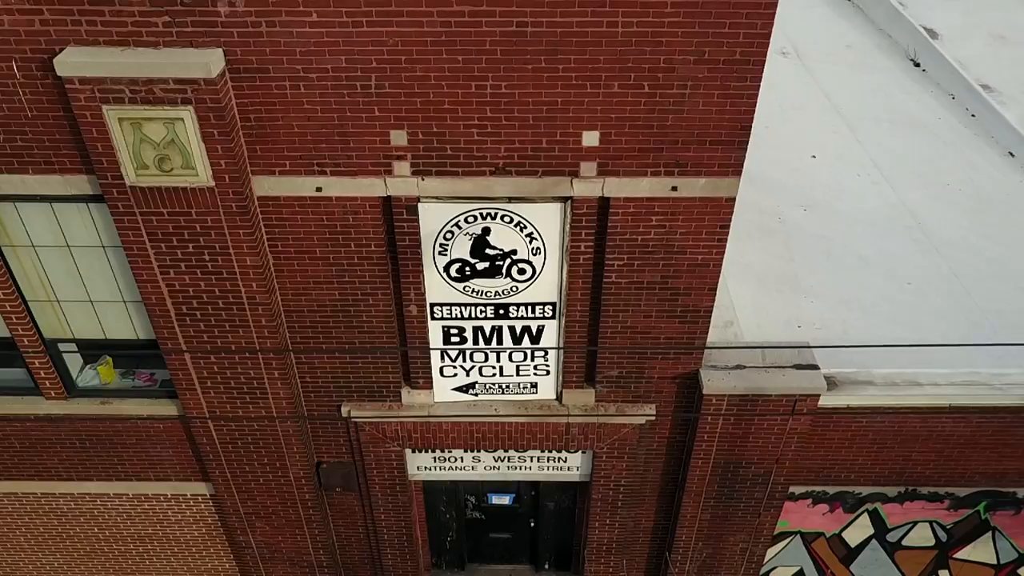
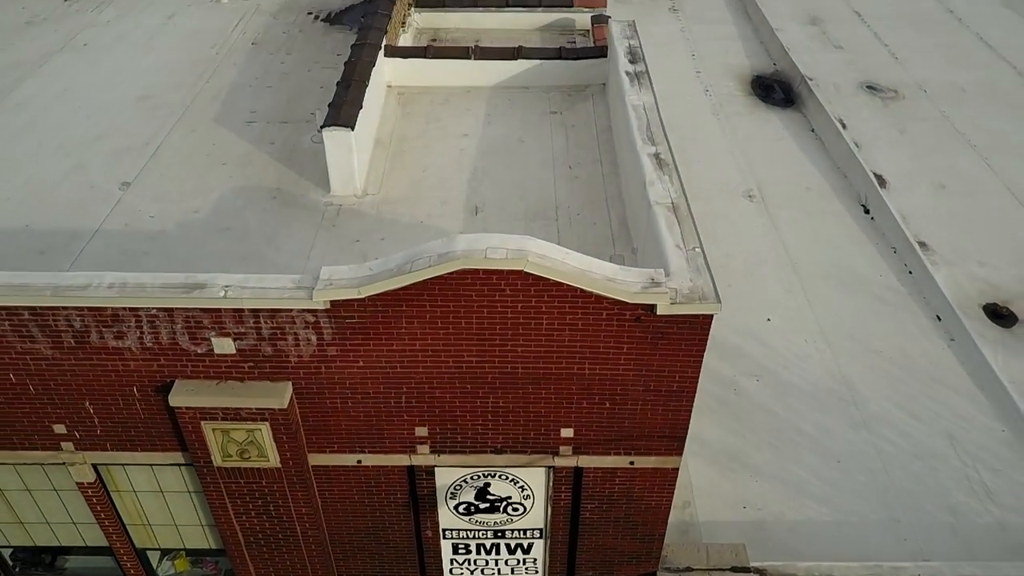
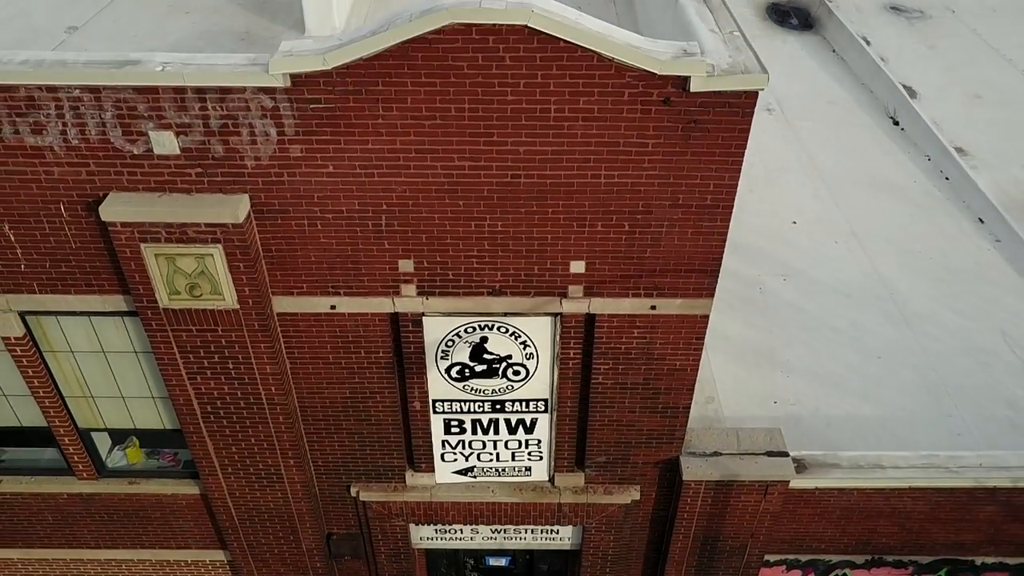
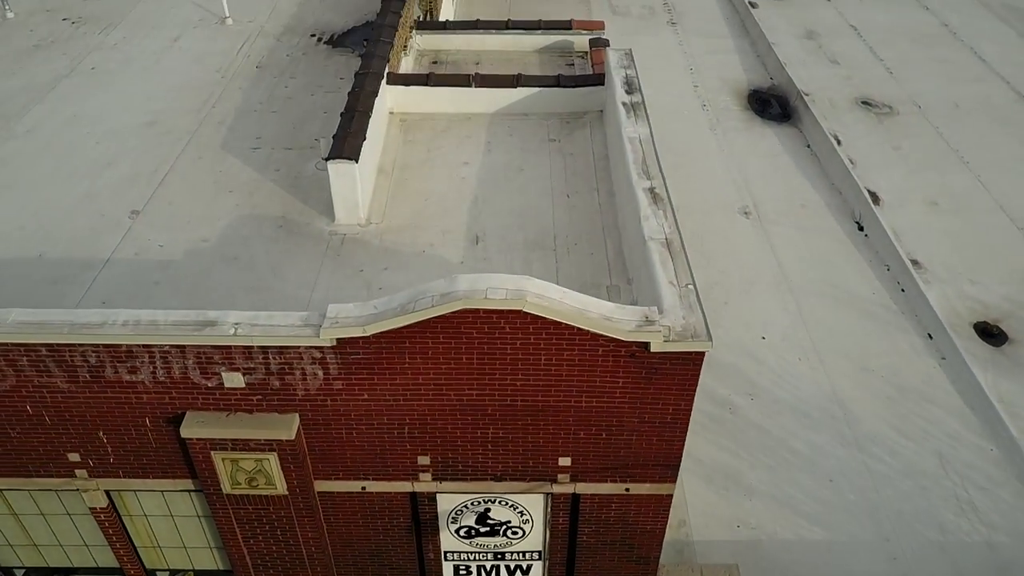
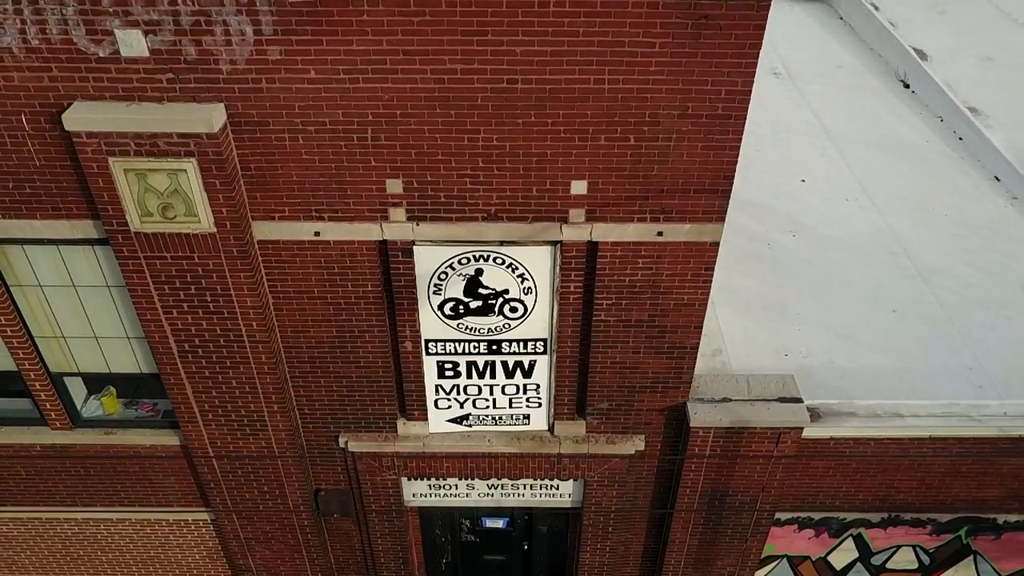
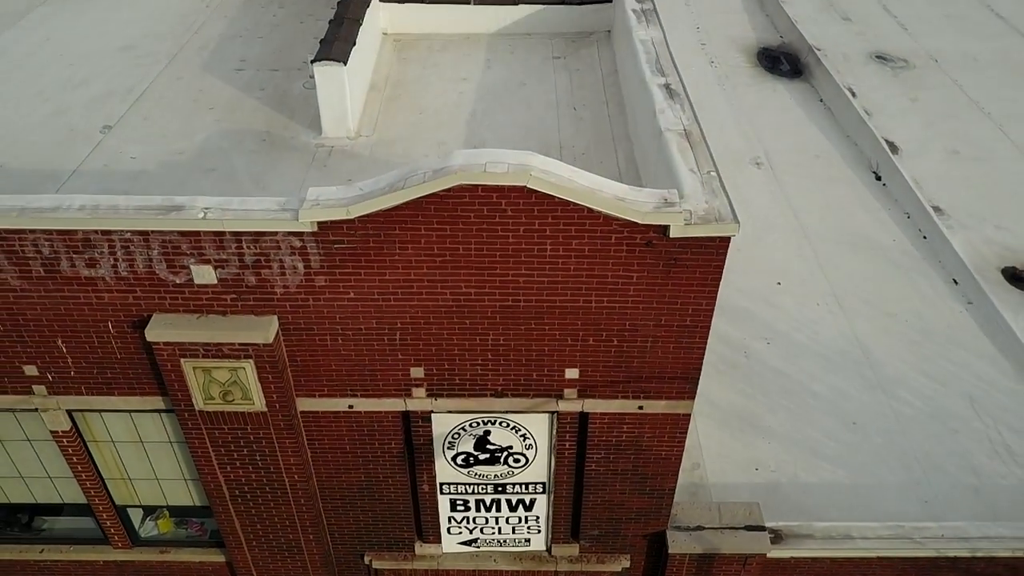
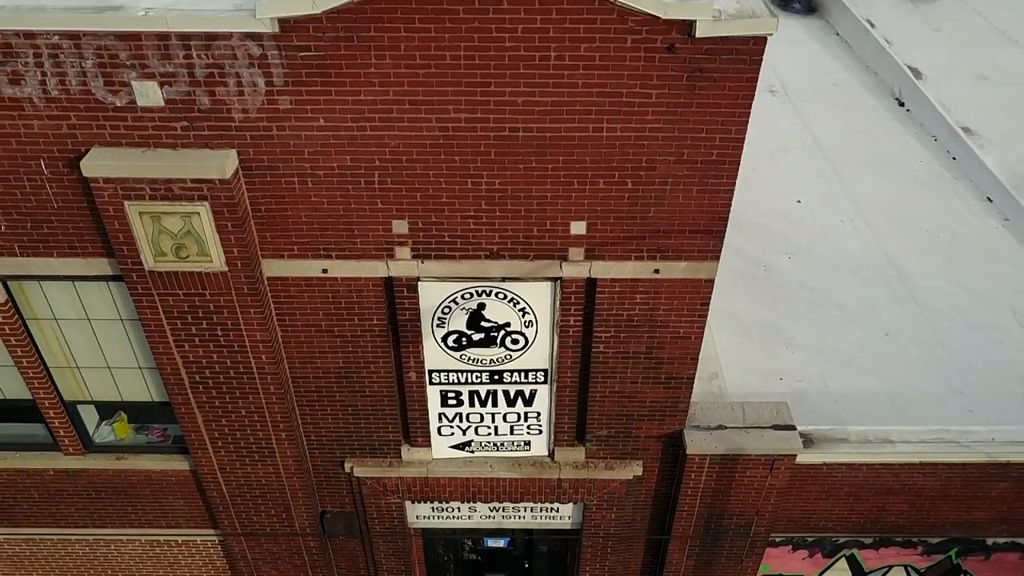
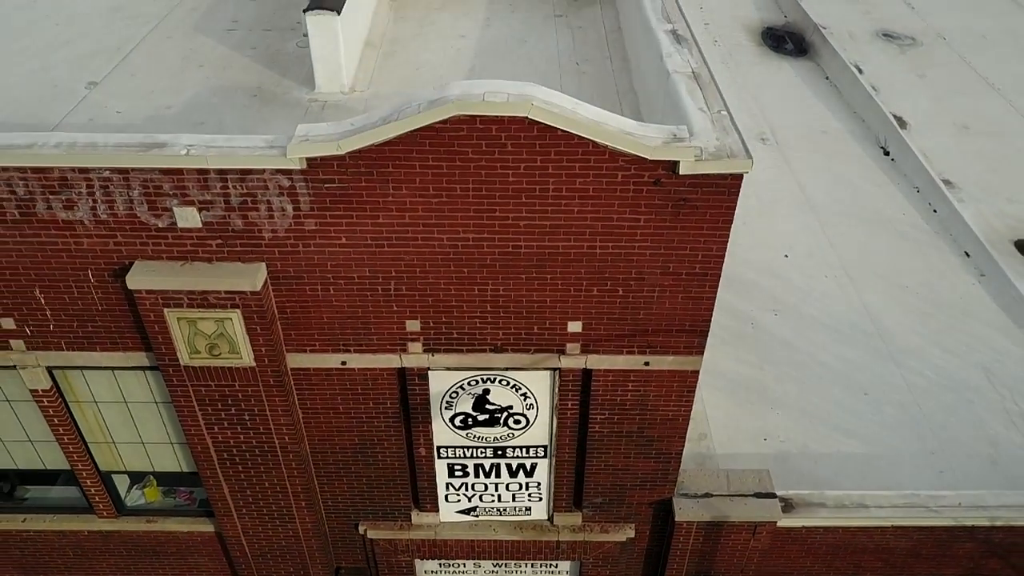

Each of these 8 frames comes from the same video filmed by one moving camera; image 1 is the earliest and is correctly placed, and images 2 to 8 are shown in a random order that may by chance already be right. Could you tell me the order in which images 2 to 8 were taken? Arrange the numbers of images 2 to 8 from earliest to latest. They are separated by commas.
5, 7, 3, 8, 6, 2, 4
